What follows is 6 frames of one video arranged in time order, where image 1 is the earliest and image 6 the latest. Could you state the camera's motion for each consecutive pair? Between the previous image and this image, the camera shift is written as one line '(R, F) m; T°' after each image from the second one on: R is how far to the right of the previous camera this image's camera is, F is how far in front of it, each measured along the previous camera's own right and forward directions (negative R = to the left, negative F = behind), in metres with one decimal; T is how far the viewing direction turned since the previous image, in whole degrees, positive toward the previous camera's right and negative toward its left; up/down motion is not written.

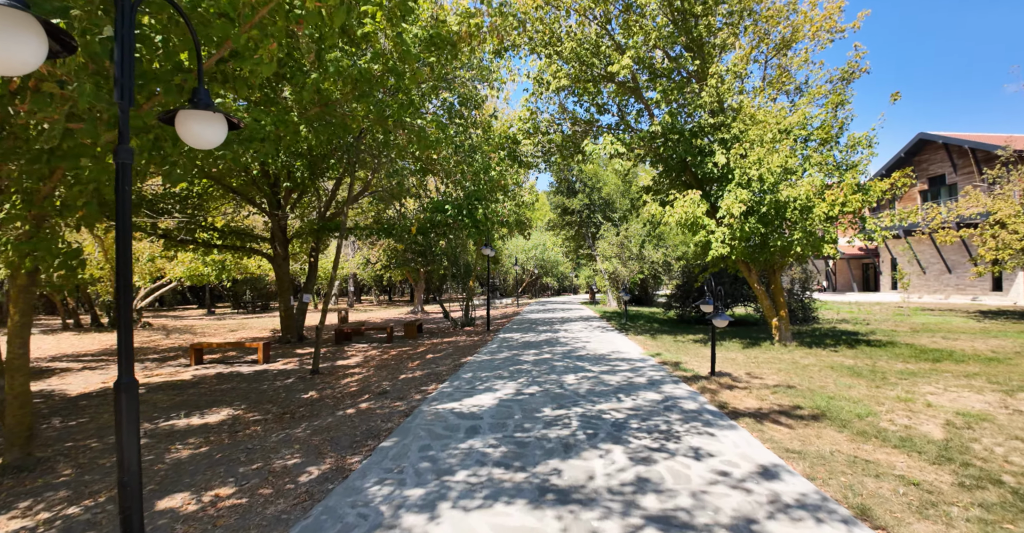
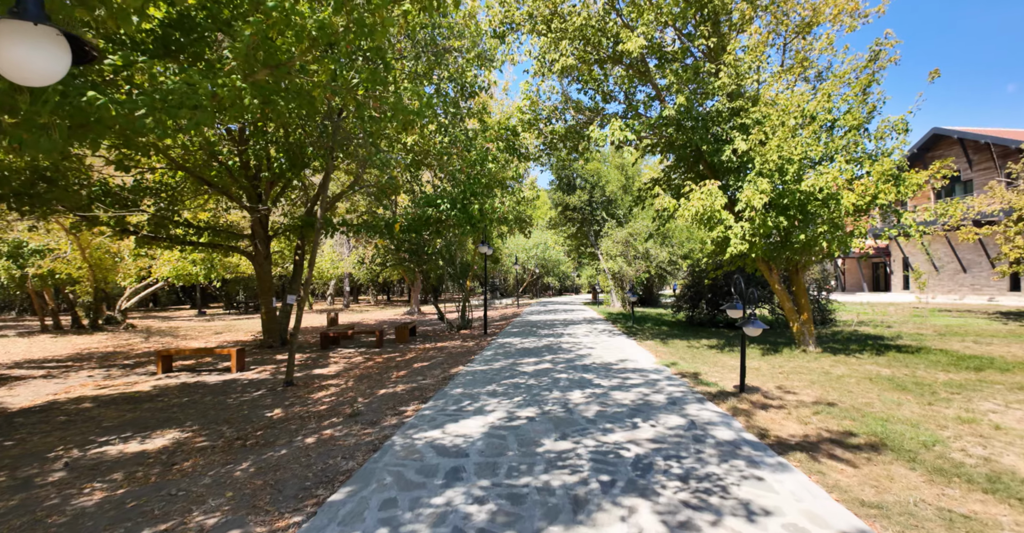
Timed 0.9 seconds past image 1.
(+0.1, +1.0) m; 0°
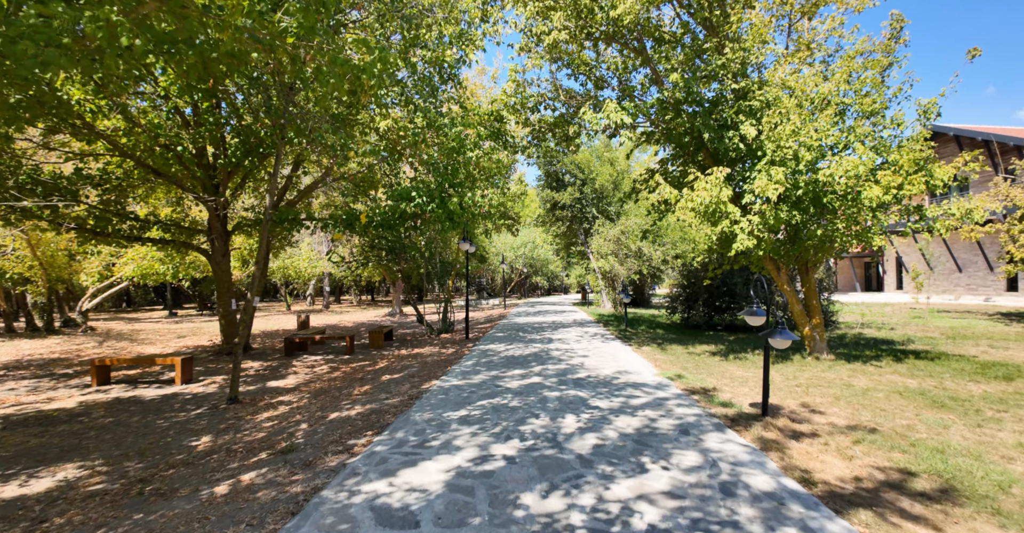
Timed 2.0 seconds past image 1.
(+0.1, +1.1) m; +1°
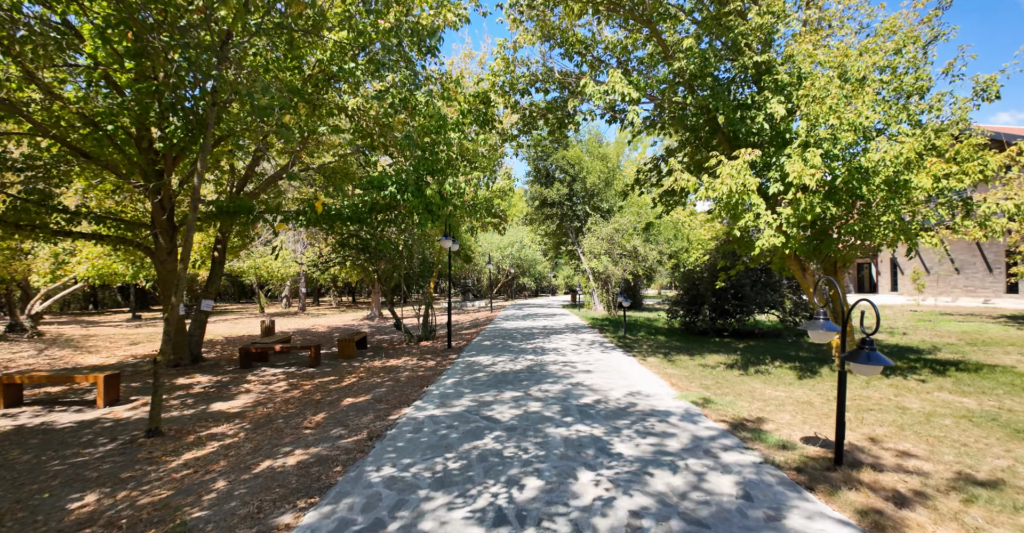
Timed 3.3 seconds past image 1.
(-0.1, +1.3) m; +2°
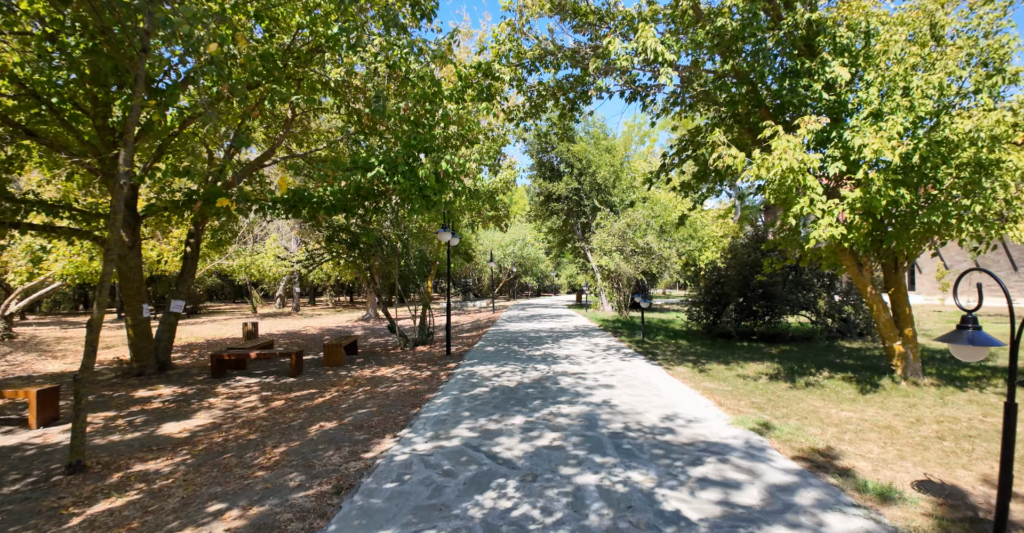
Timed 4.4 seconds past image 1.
(-0.1, +1.2) m; 0°
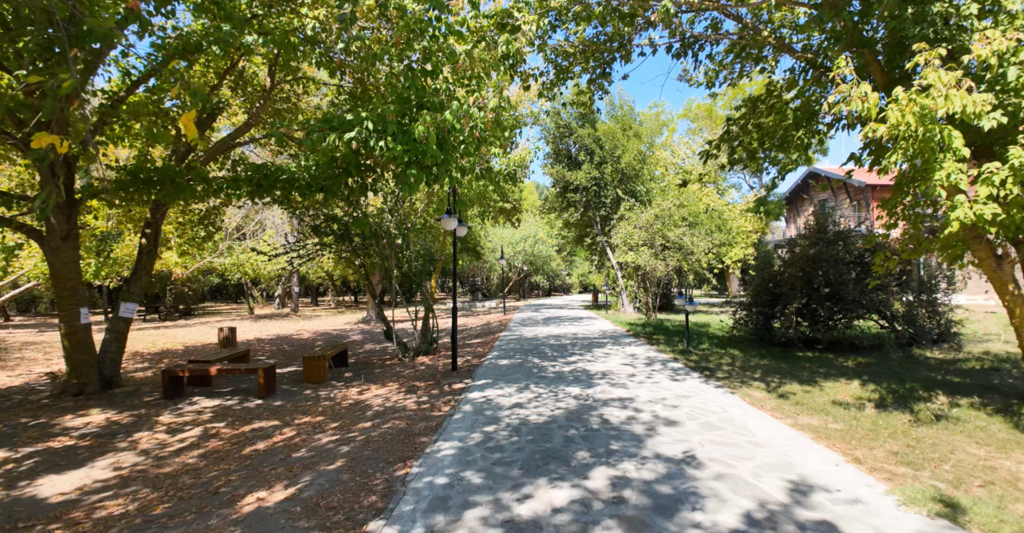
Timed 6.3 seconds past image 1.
(-0.2, +1.7) m; -1°
